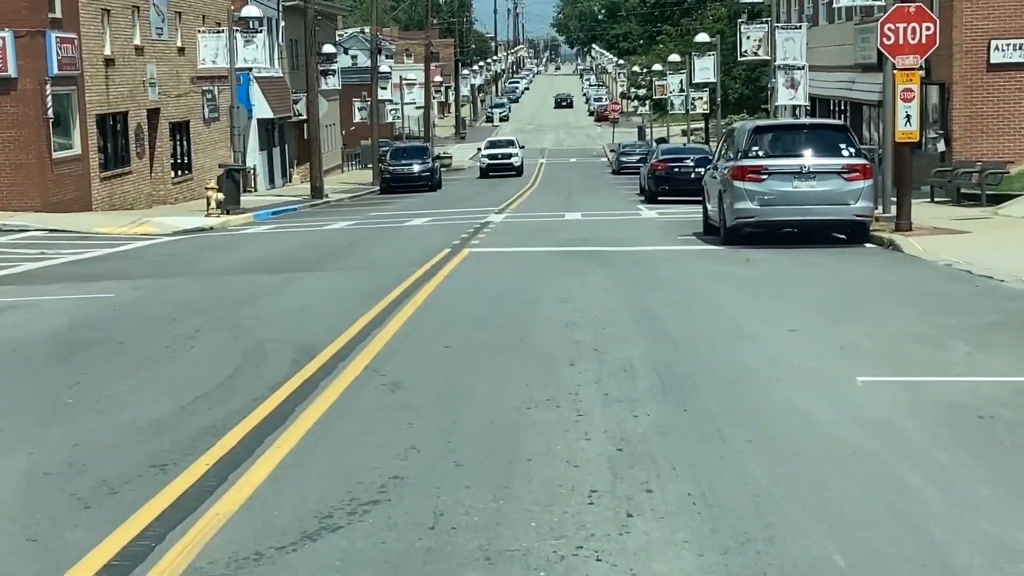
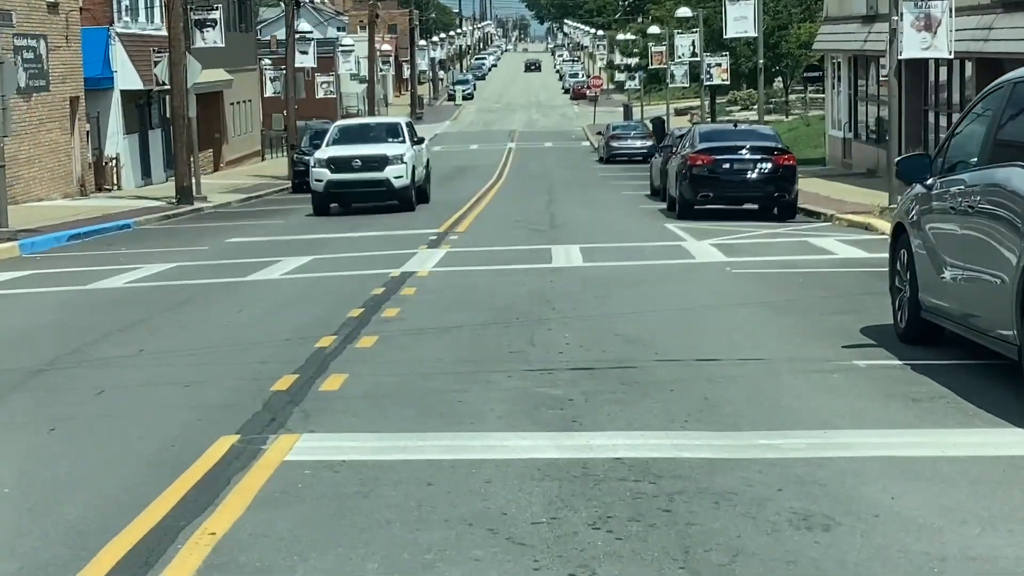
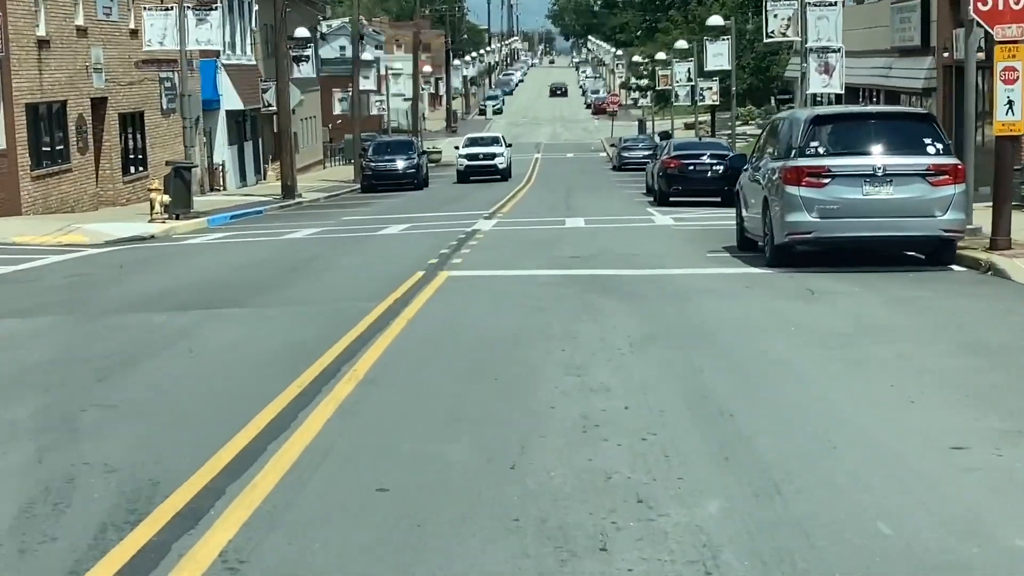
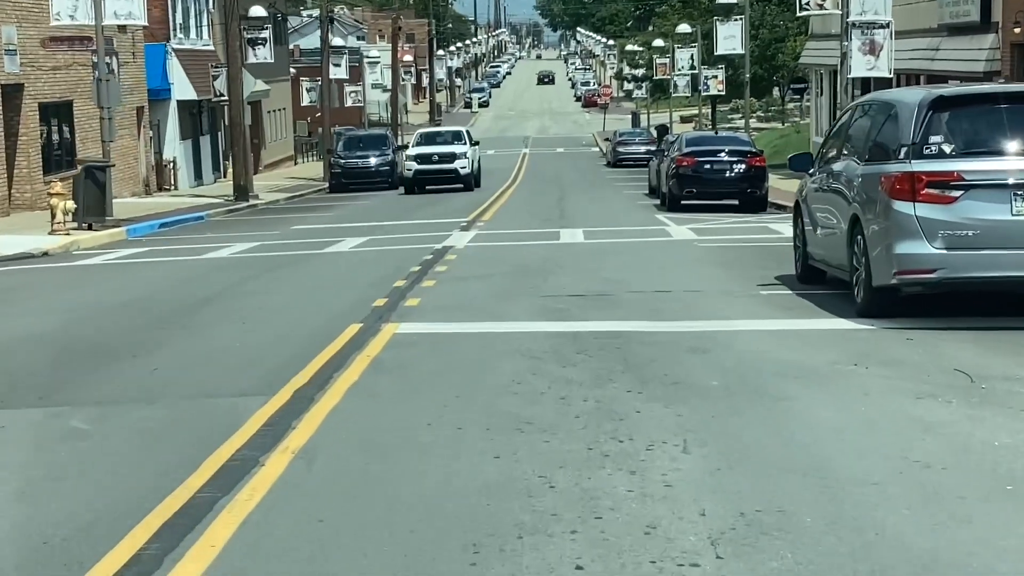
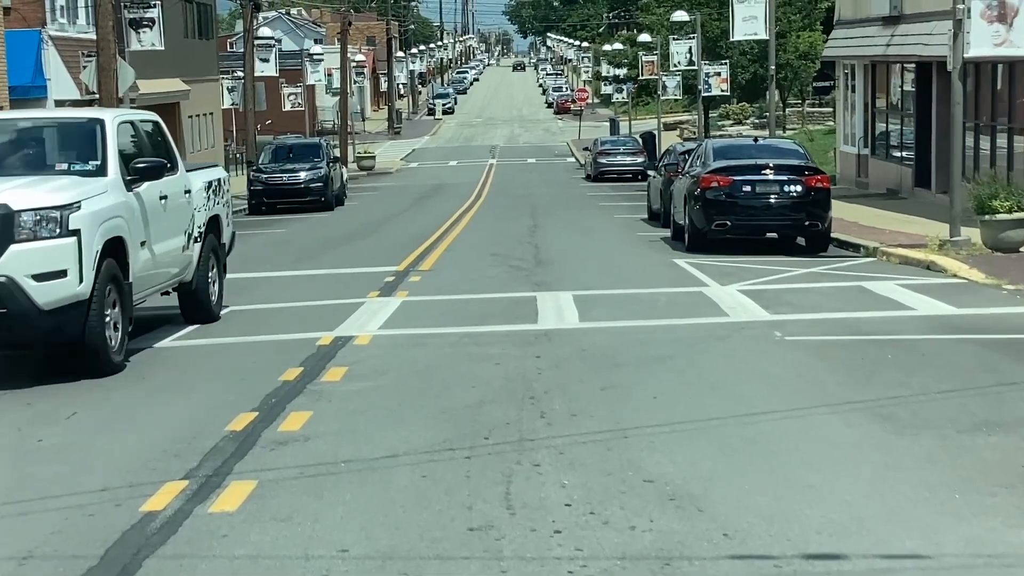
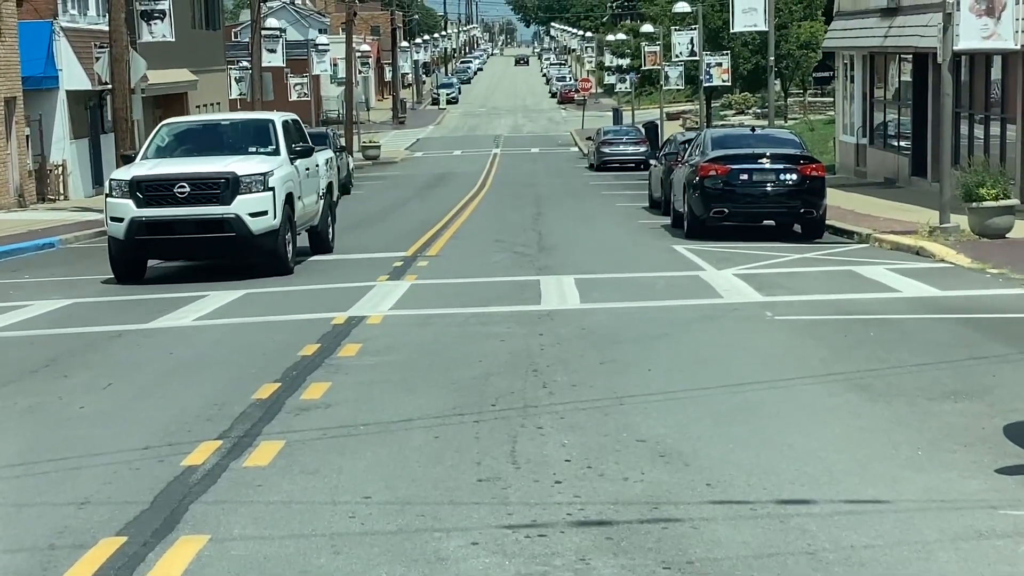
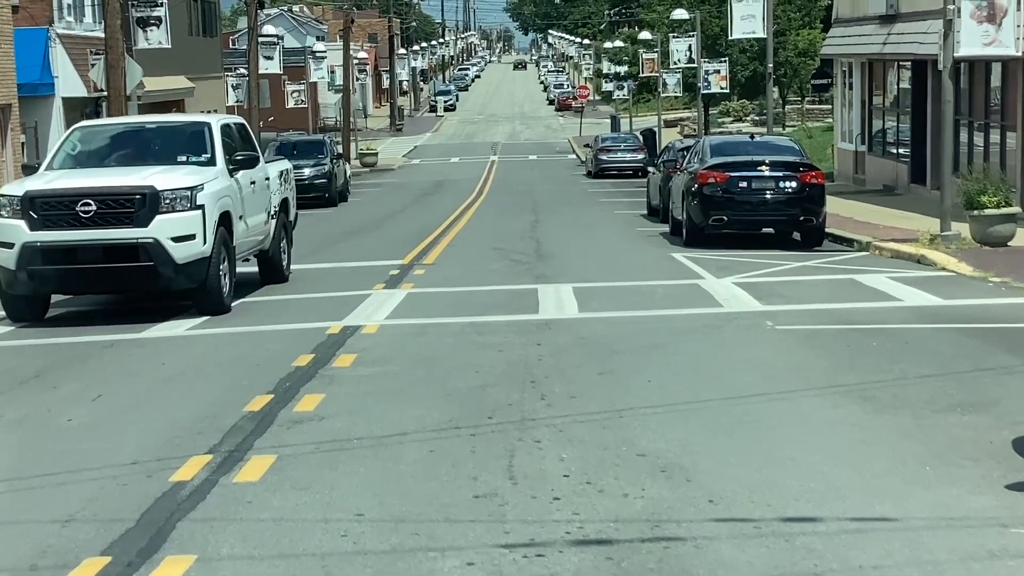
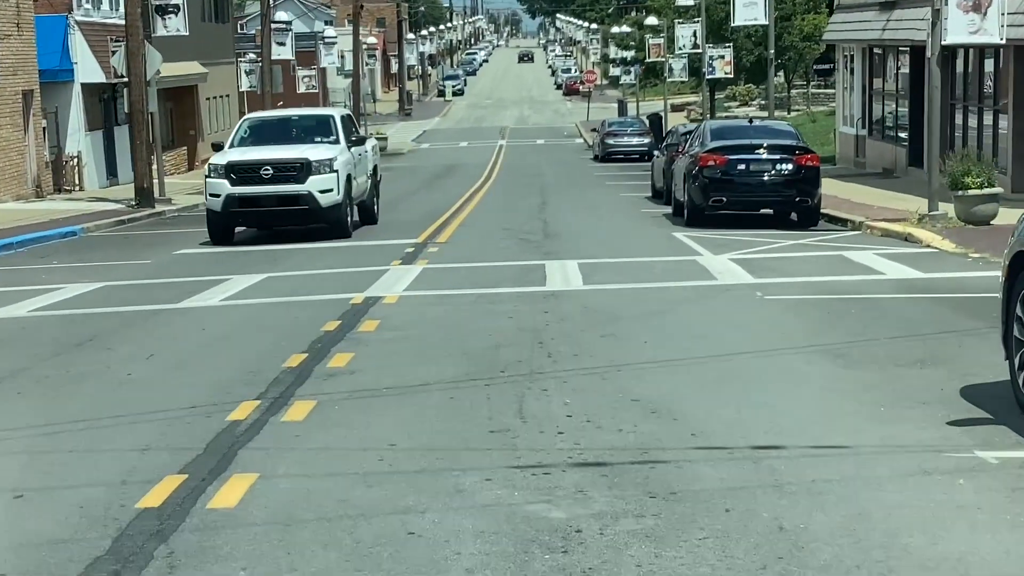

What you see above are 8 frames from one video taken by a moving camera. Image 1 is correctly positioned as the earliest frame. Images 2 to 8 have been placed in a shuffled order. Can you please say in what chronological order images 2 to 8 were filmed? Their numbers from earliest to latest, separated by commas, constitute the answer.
3, 4, 2, 8, 6, 7, 5
